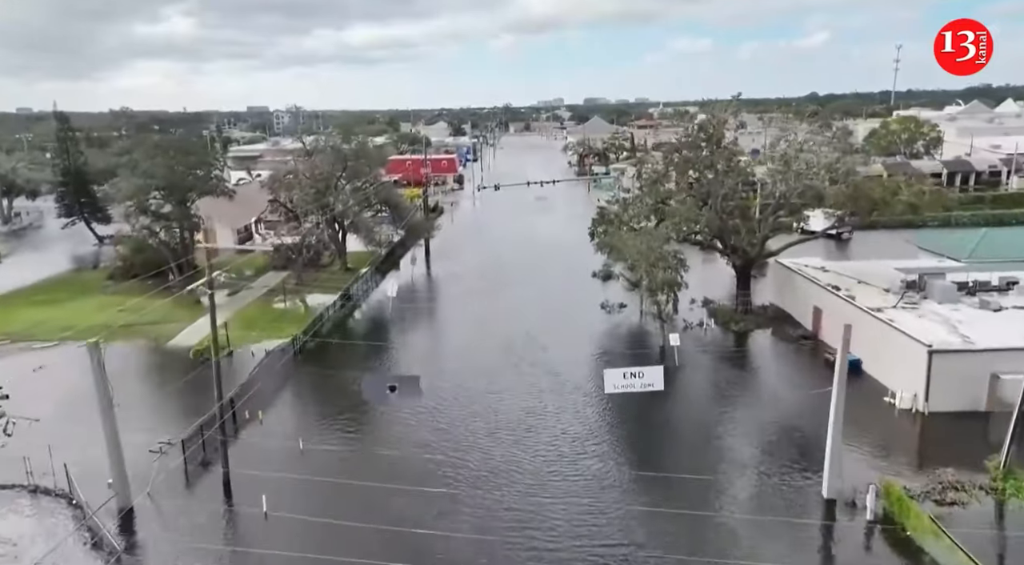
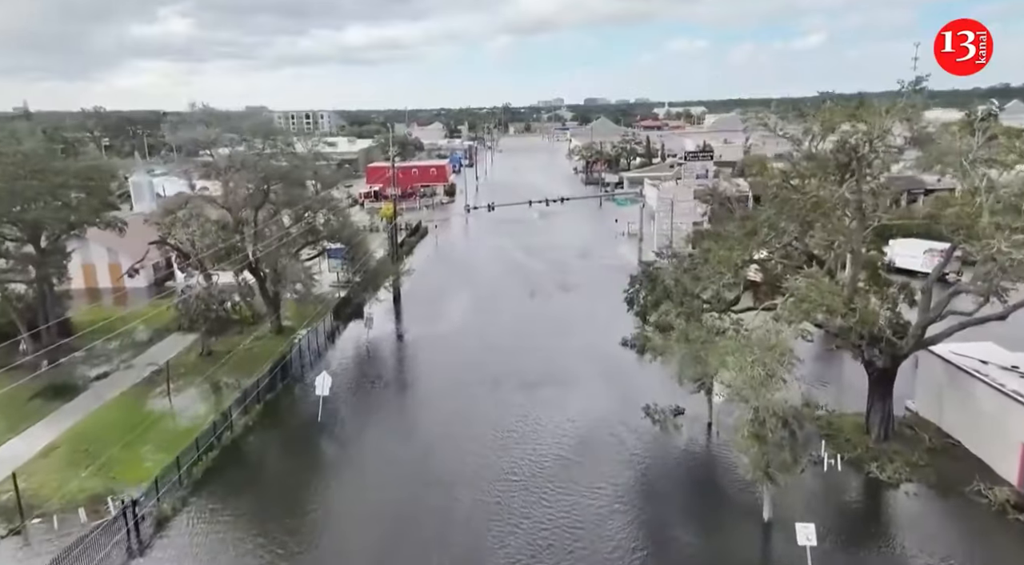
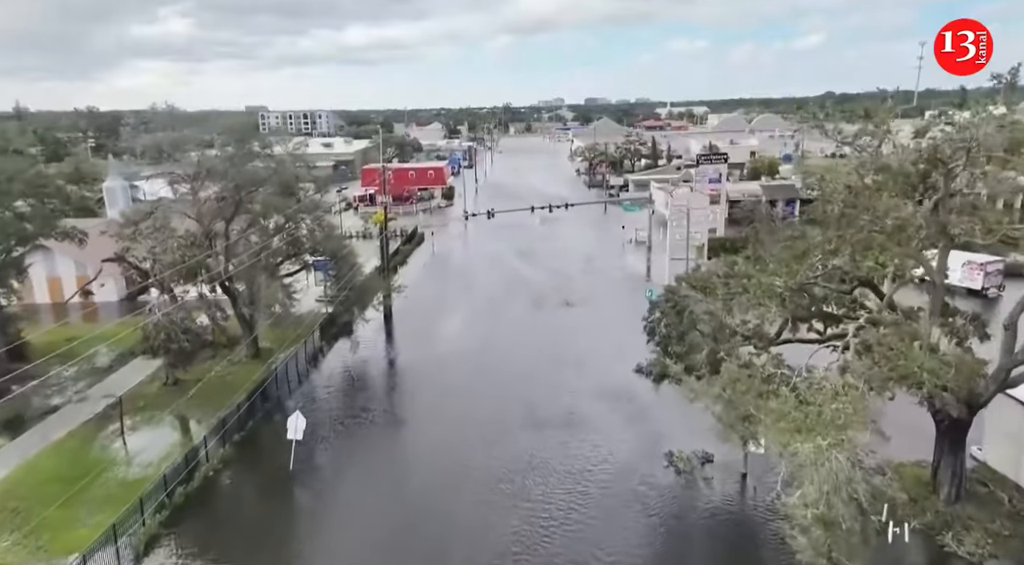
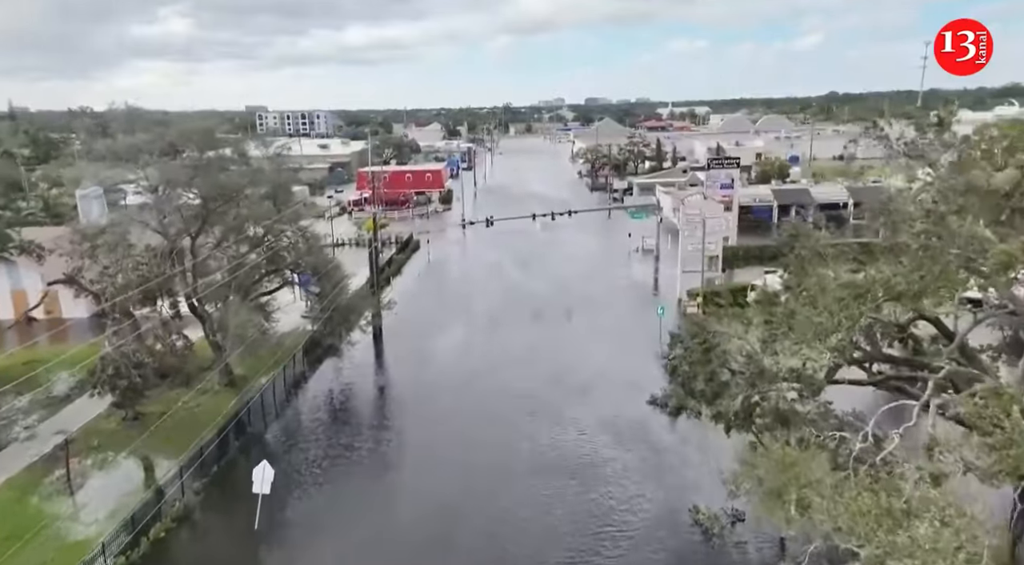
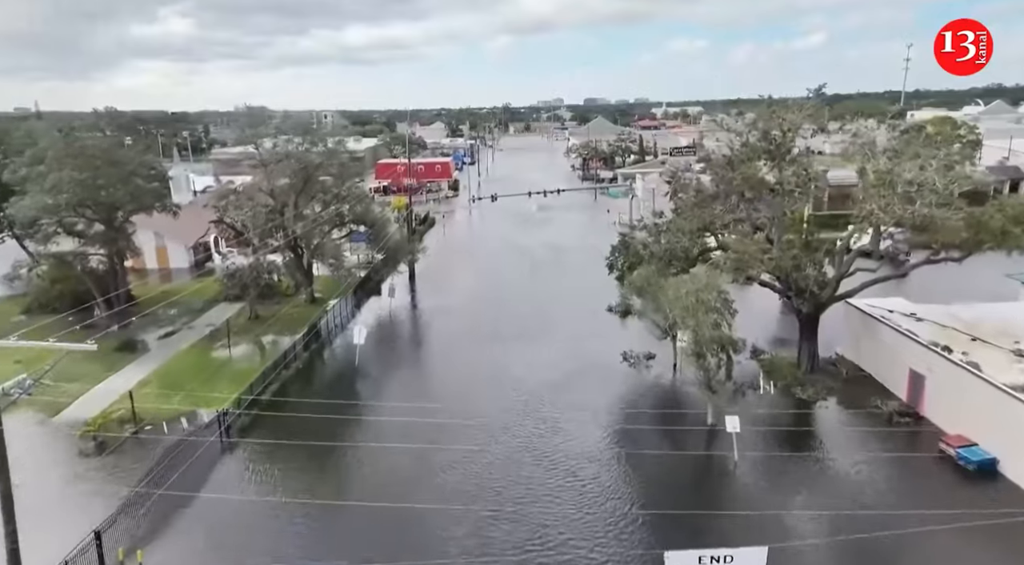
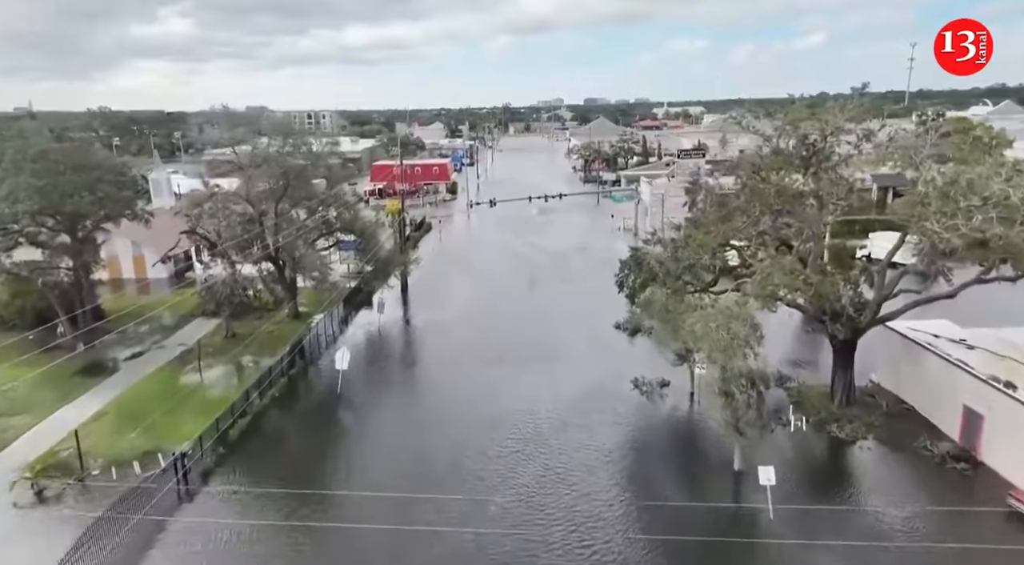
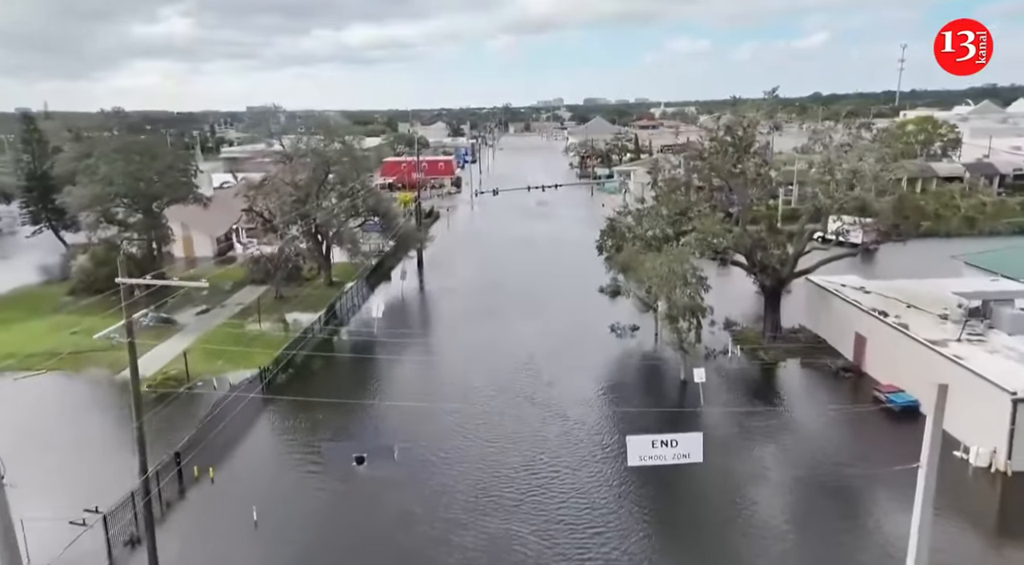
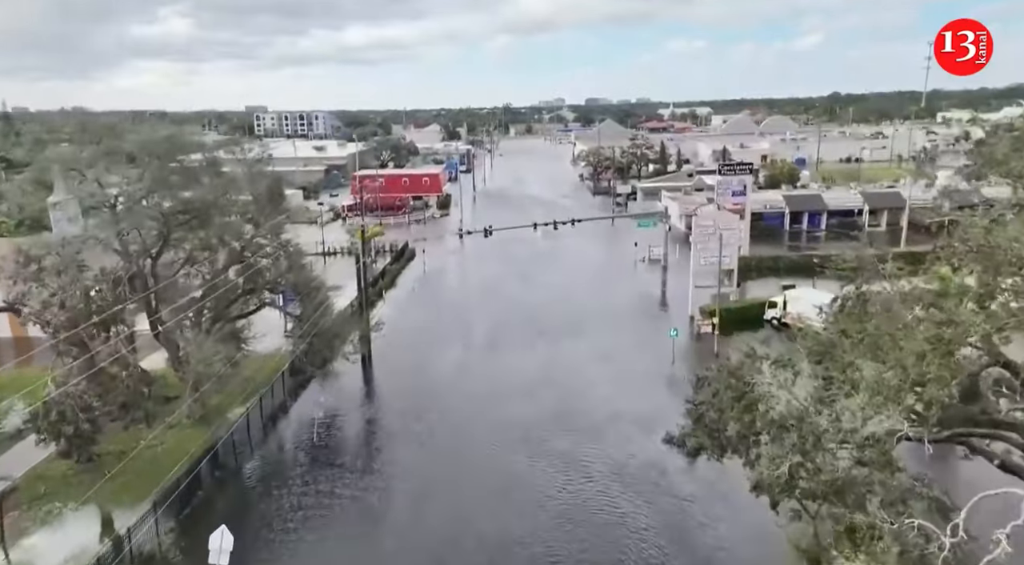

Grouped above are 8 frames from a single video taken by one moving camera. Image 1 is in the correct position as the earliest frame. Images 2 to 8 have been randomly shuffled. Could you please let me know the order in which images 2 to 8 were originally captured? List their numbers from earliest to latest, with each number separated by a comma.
7, 5, 6, 2, 3, 4, 8
